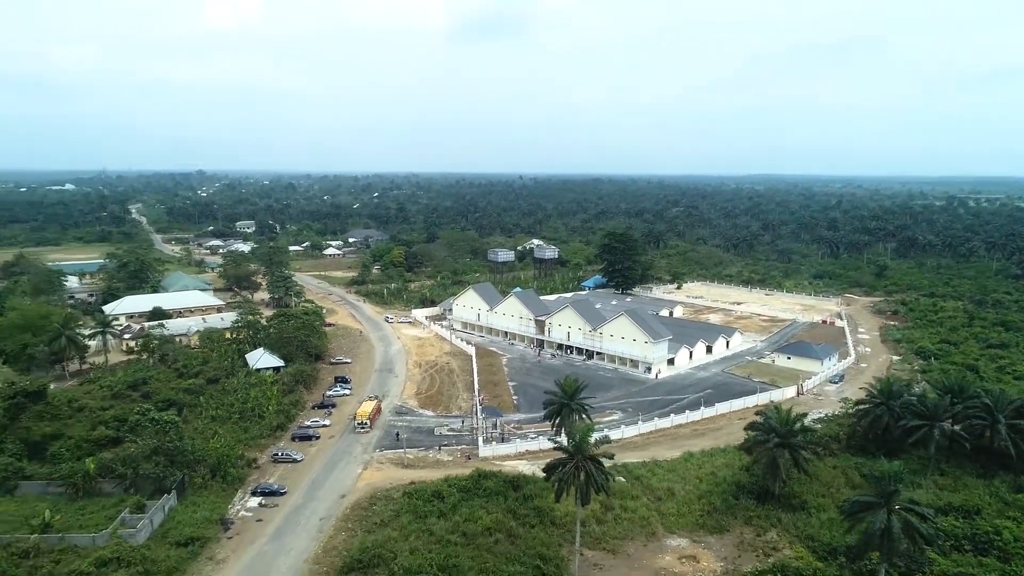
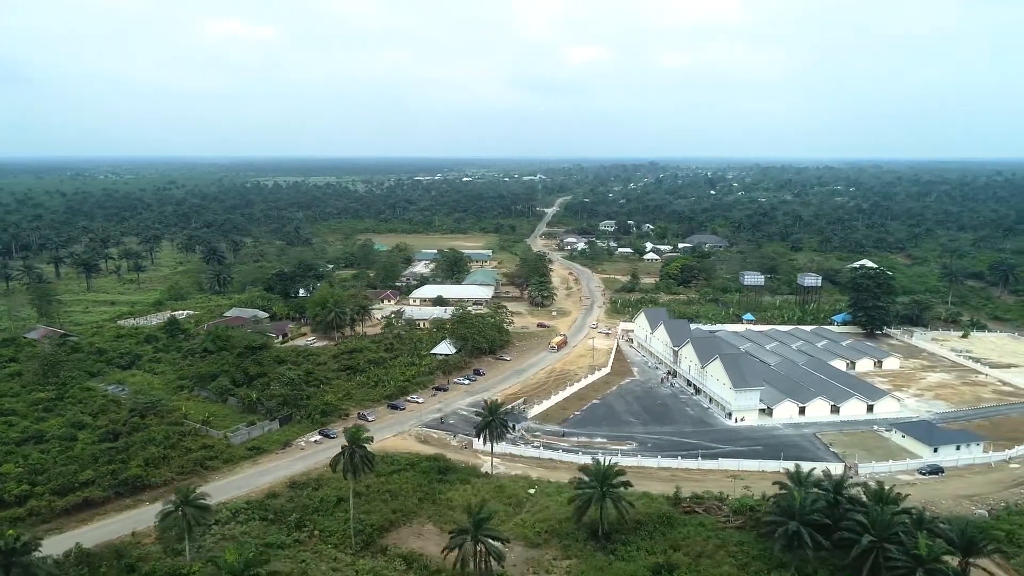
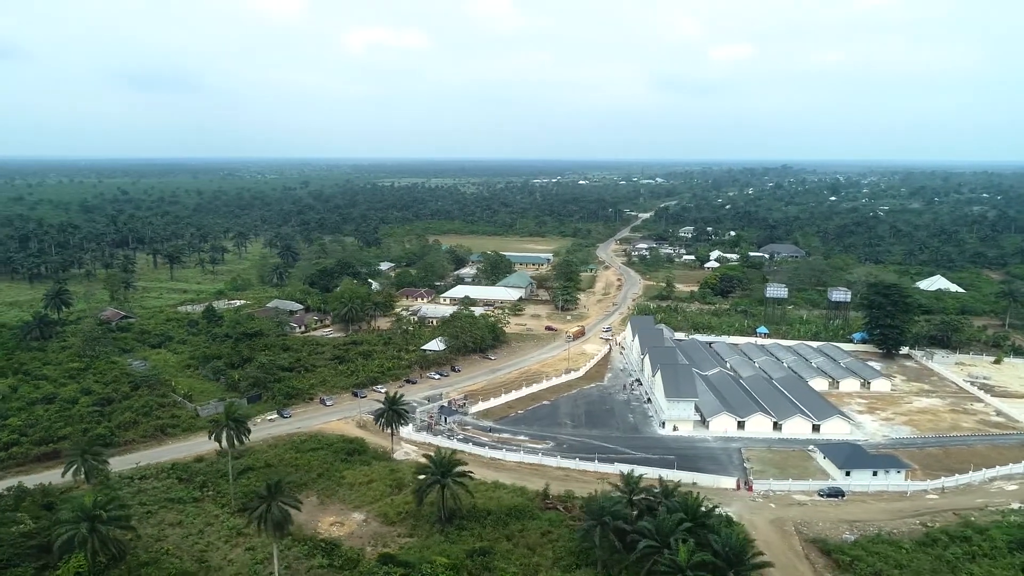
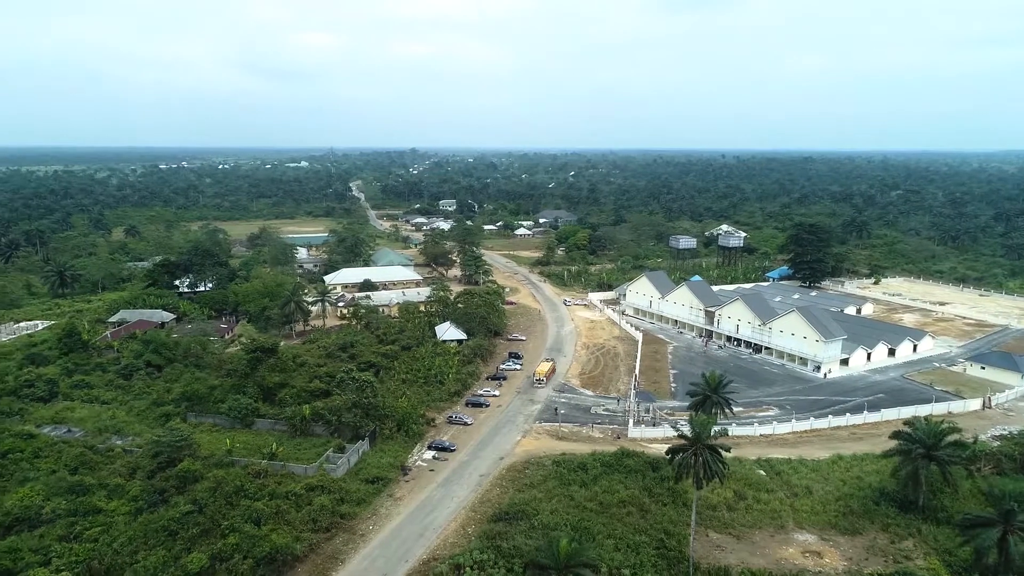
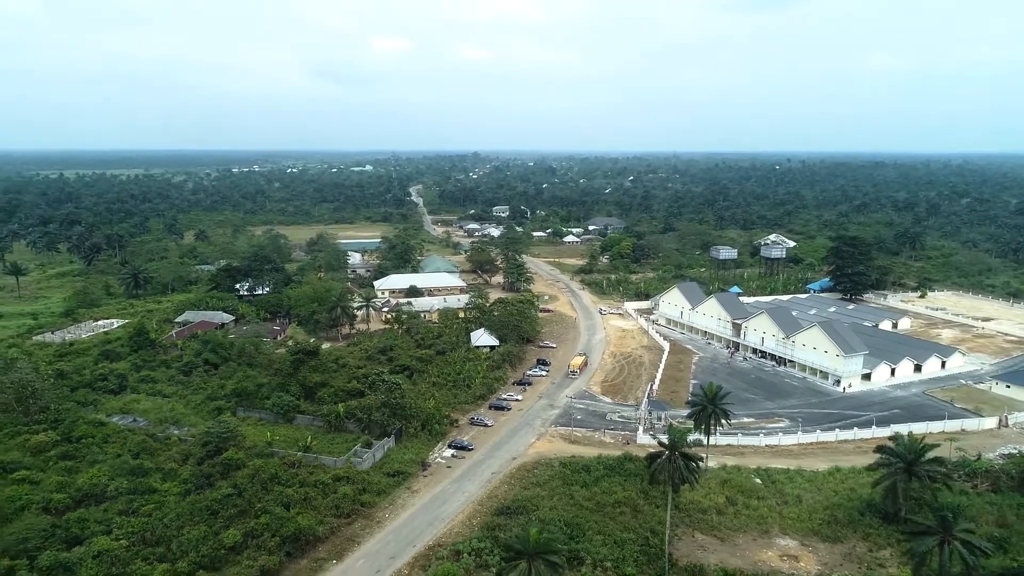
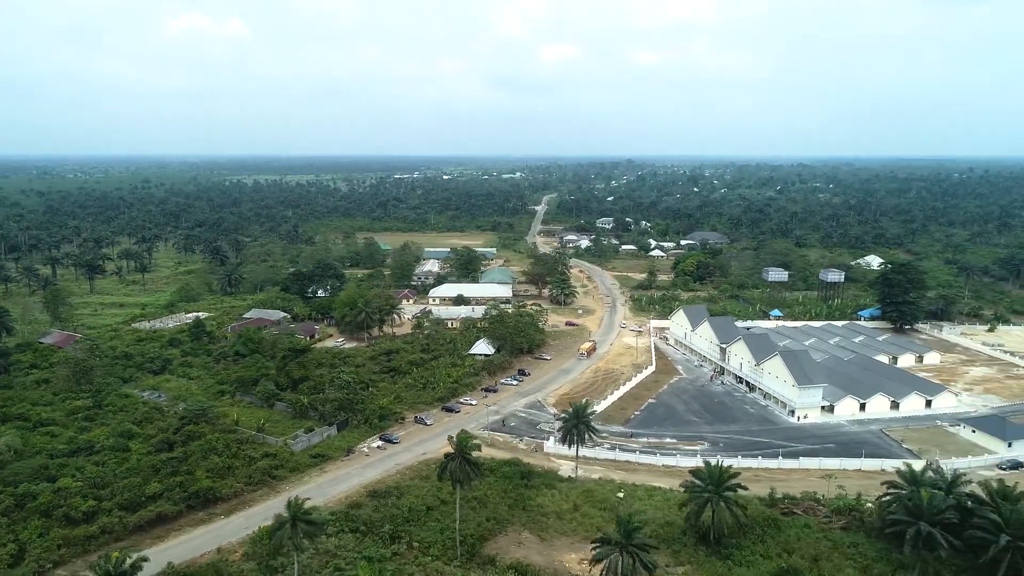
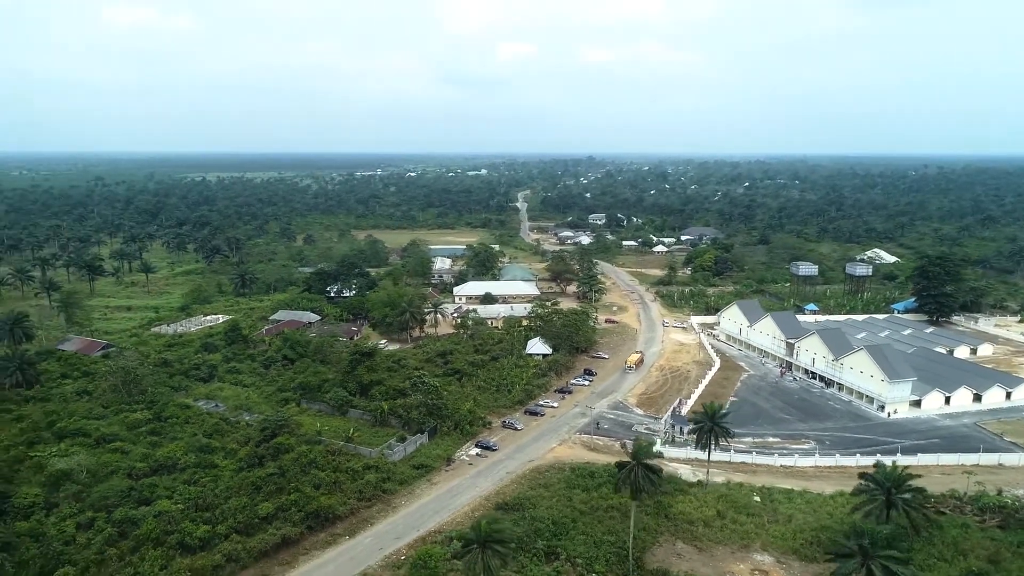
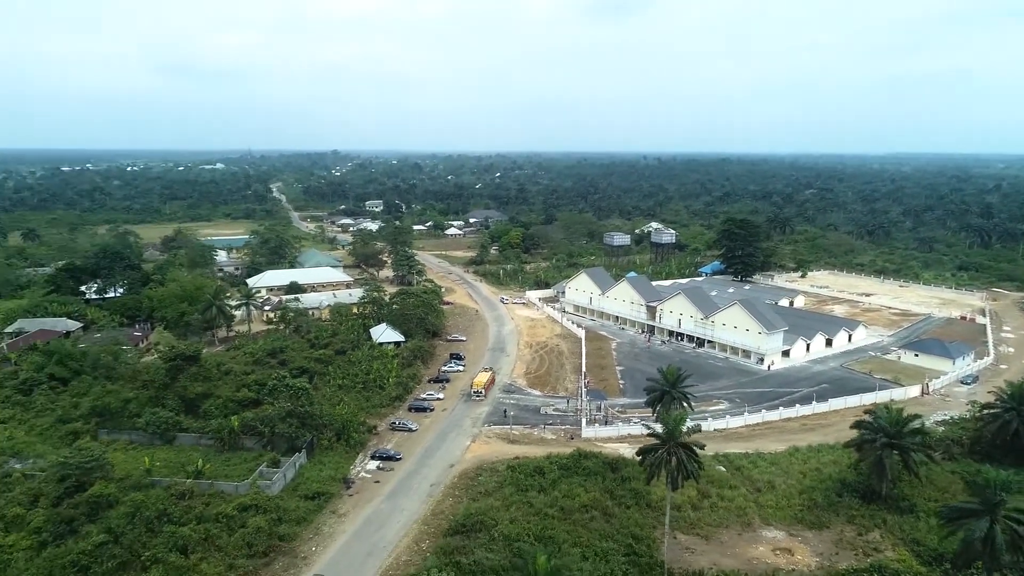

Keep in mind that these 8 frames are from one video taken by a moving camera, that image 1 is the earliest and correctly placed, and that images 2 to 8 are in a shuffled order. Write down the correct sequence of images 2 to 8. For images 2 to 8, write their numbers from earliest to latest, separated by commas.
8, 4, 5, 7, 6, 2, 3
